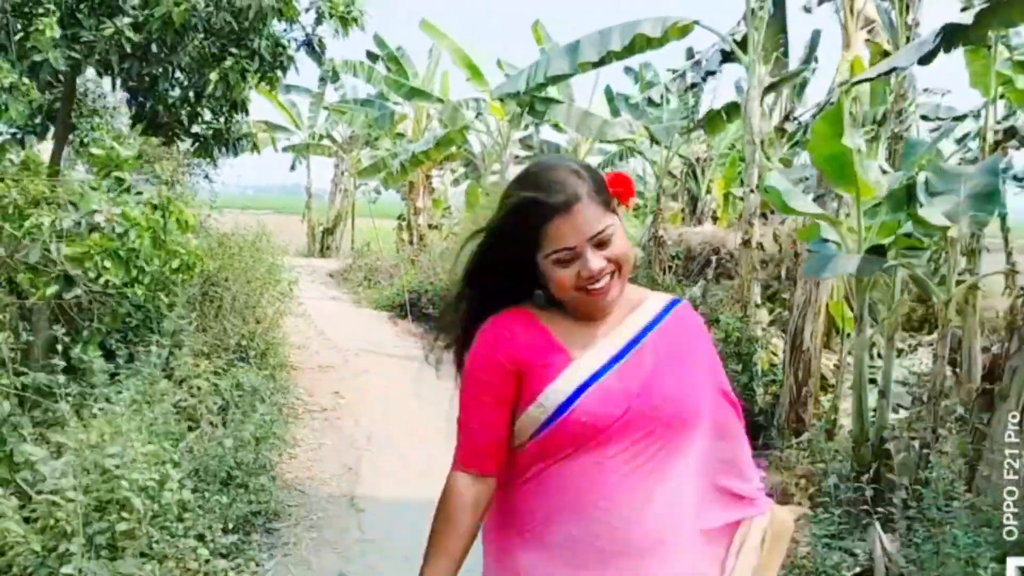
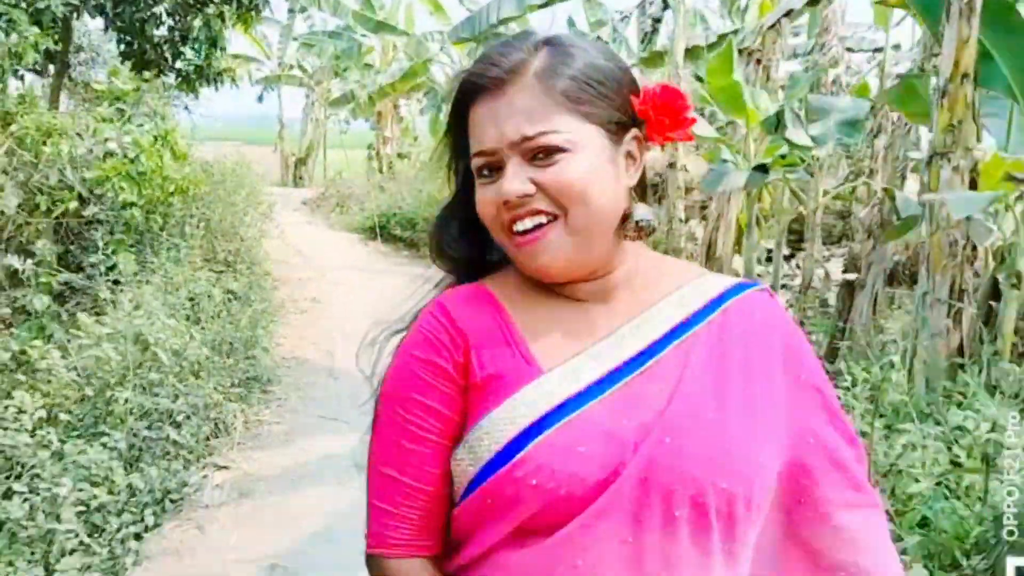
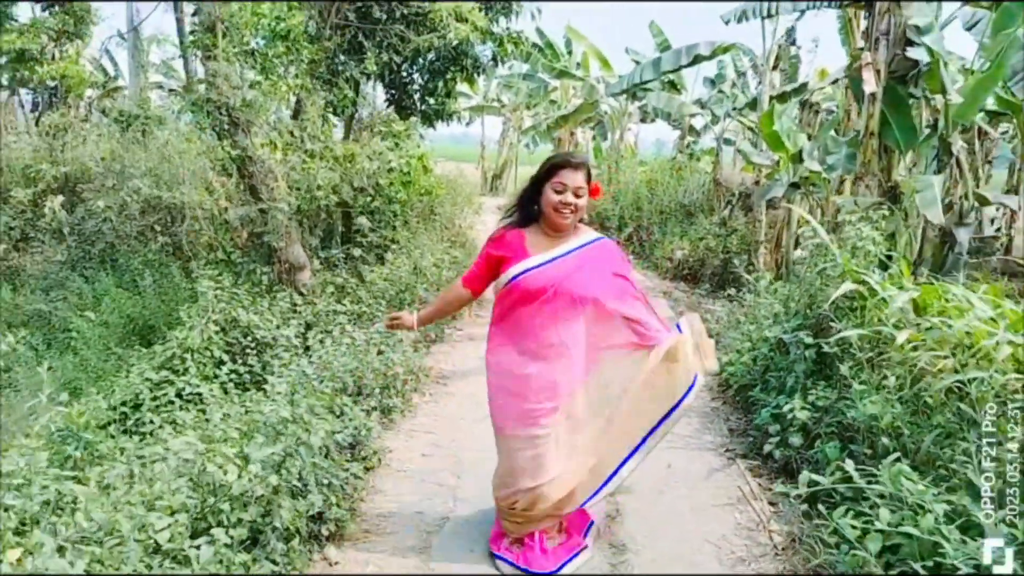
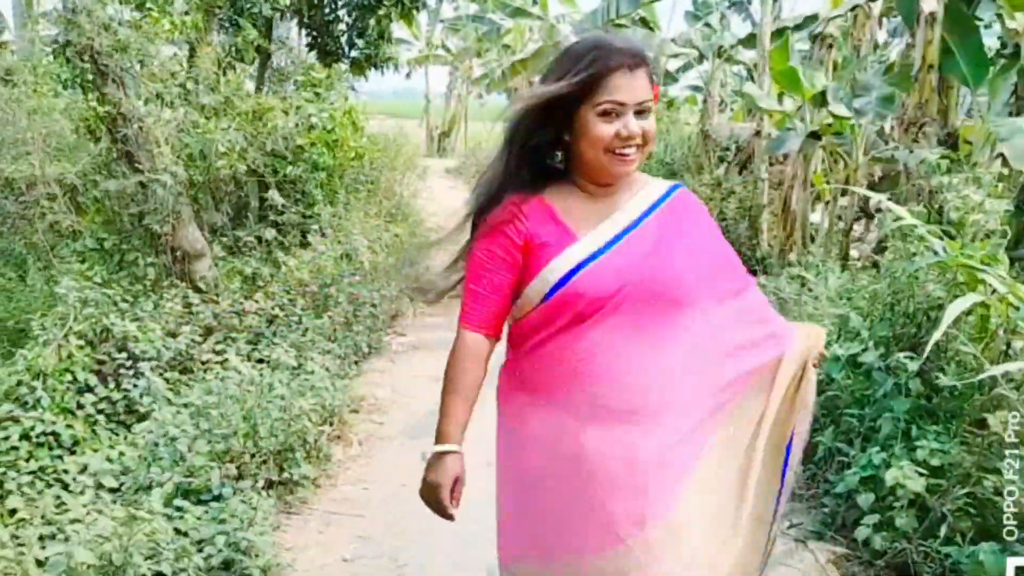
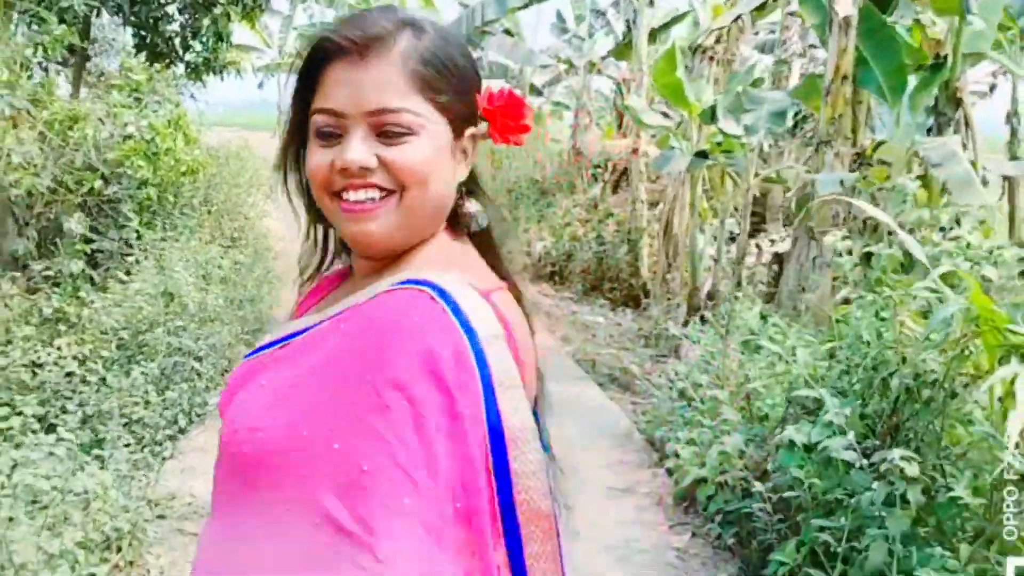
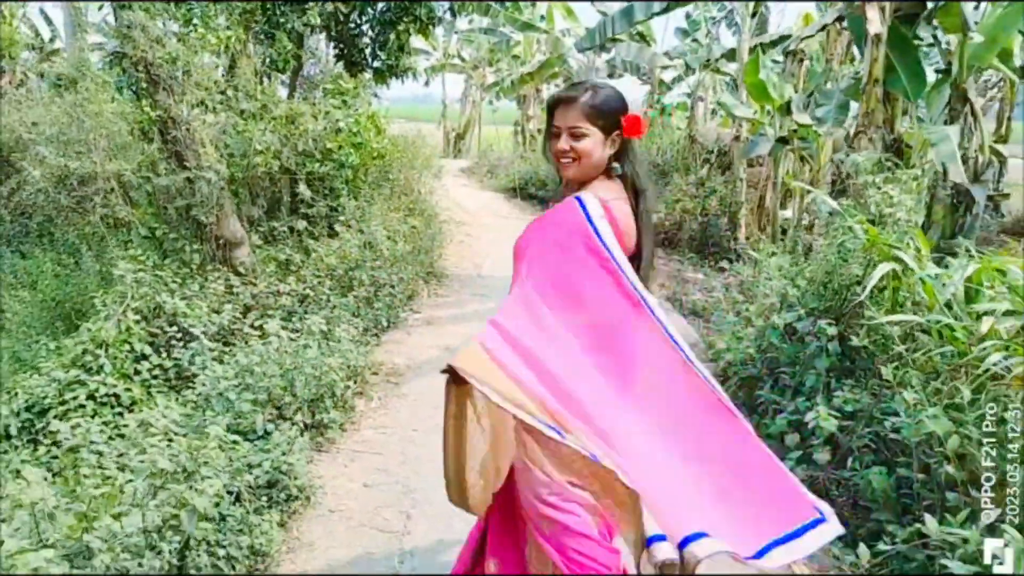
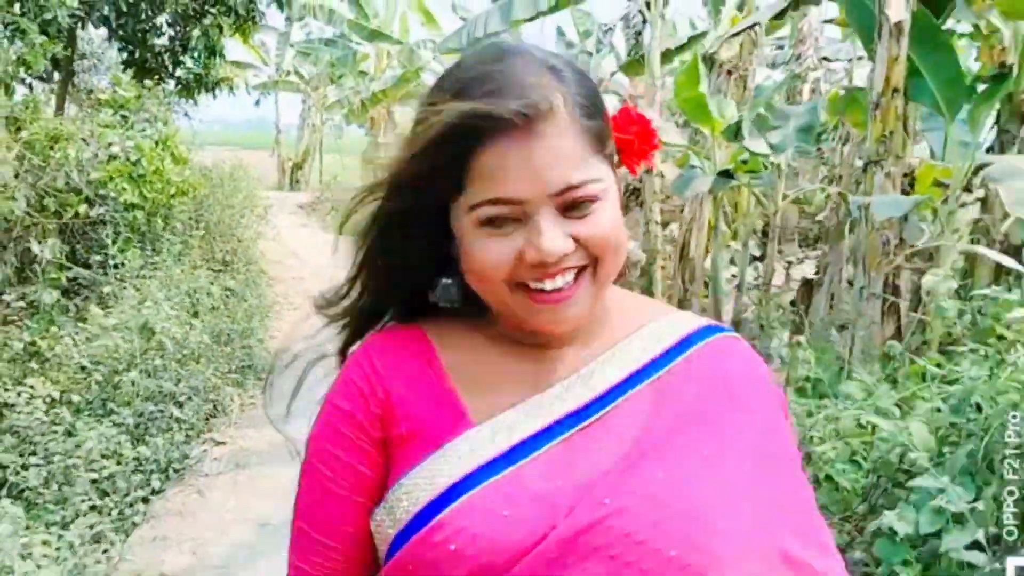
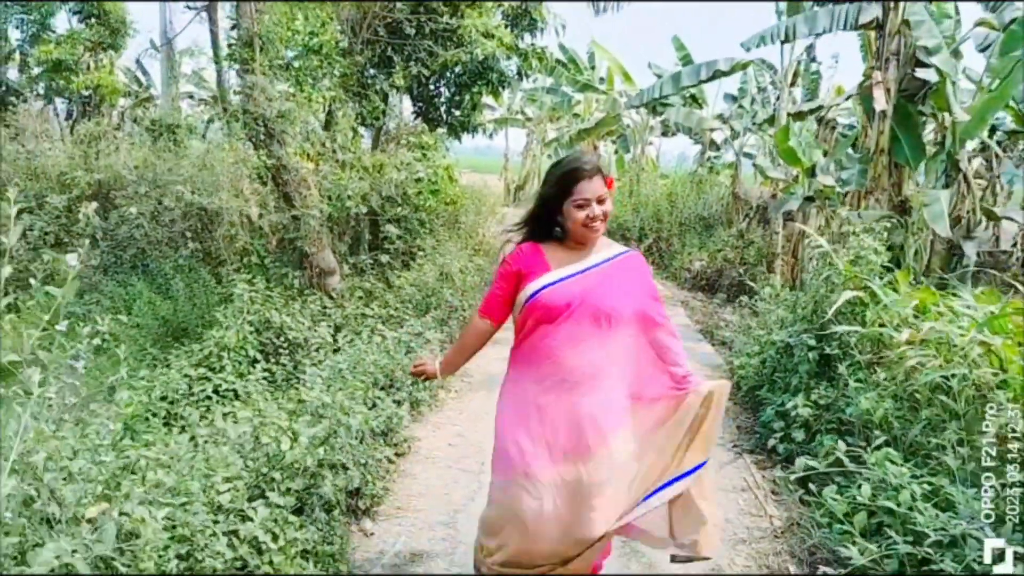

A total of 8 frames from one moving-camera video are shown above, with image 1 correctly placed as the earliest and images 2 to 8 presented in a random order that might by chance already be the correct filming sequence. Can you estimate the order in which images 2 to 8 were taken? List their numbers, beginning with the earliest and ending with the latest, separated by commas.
2, 7, 5, 4, 6, 3, 8
